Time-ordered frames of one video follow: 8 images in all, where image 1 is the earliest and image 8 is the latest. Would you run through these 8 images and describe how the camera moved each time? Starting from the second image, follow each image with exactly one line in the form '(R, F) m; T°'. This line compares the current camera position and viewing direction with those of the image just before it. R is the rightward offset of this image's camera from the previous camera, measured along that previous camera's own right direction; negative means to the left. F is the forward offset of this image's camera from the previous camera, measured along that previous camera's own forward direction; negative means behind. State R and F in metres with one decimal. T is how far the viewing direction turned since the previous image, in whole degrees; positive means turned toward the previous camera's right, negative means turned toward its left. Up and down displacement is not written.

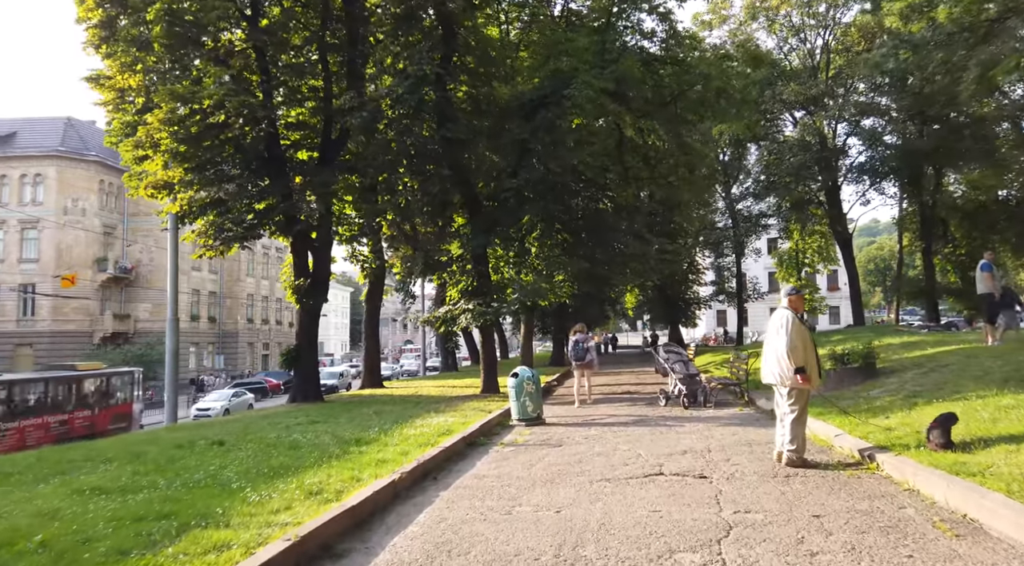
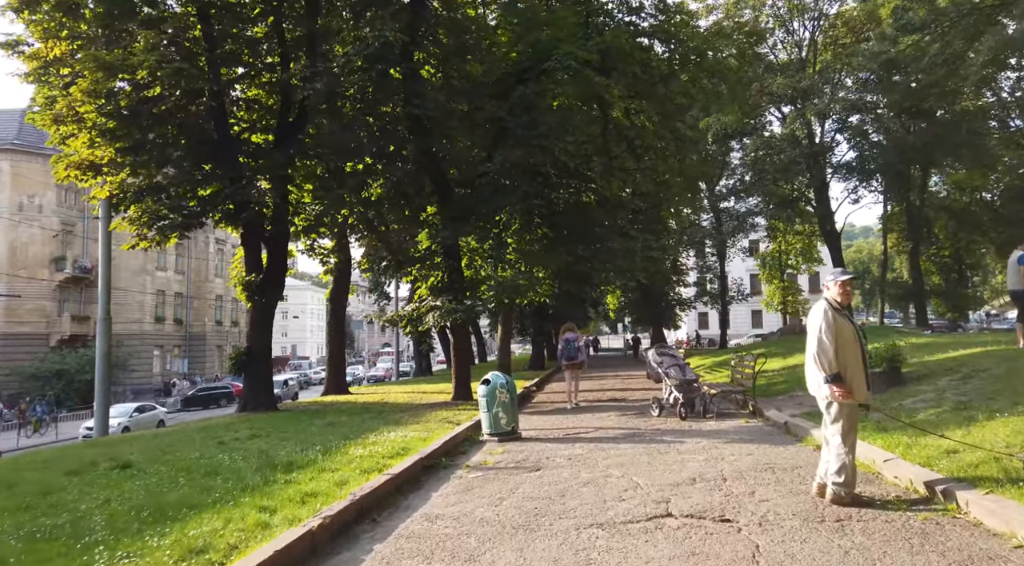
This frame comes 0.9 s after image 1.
(+0.1, +1.7) m; +1°
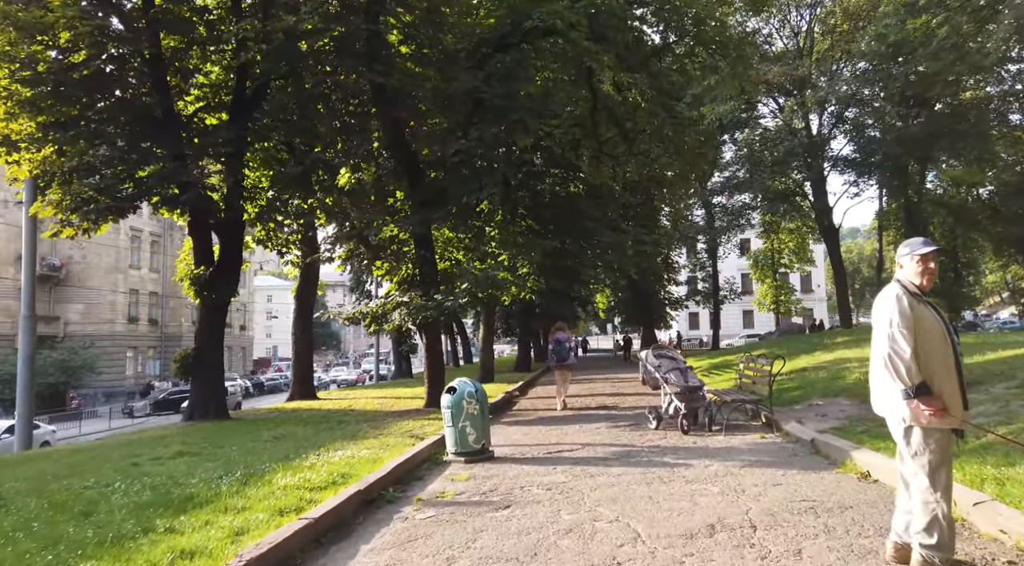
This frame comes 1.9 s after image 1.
(+0.2, +1.7) m; +1°
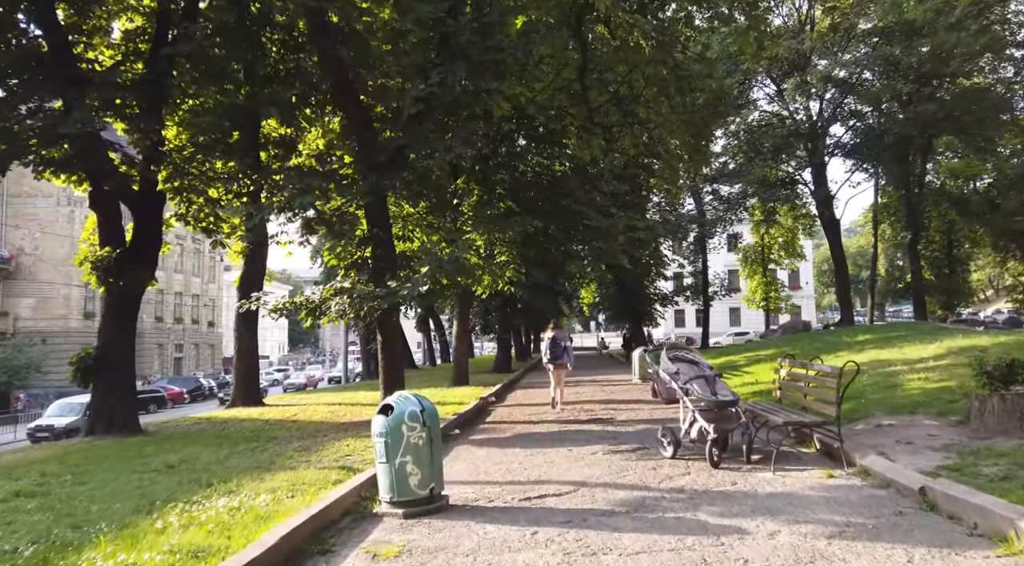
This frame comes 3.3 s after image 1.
(+0.2, +2.7) m; +1°
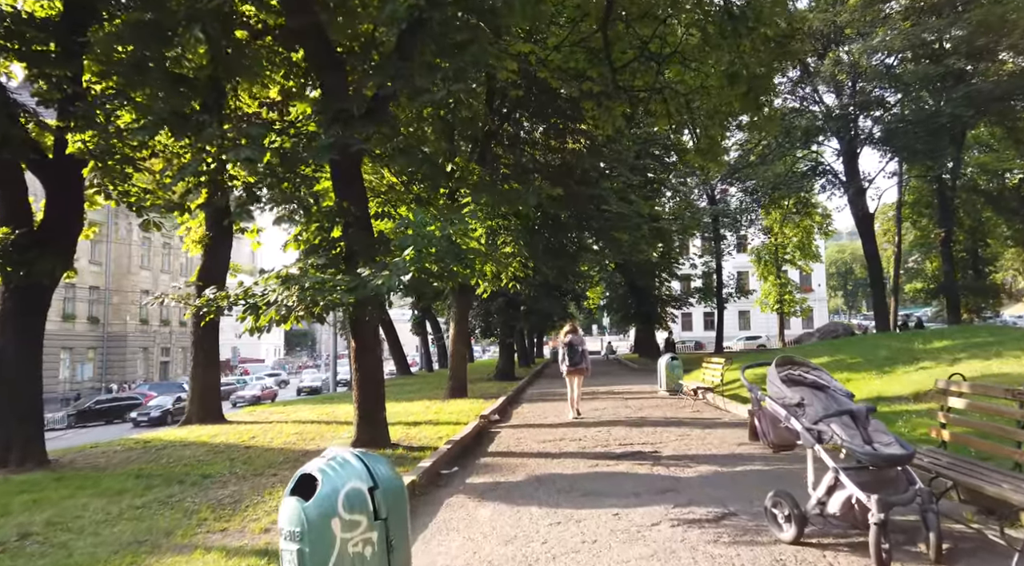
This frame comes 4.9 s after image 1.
(-0.1, +2.8) m; 0°
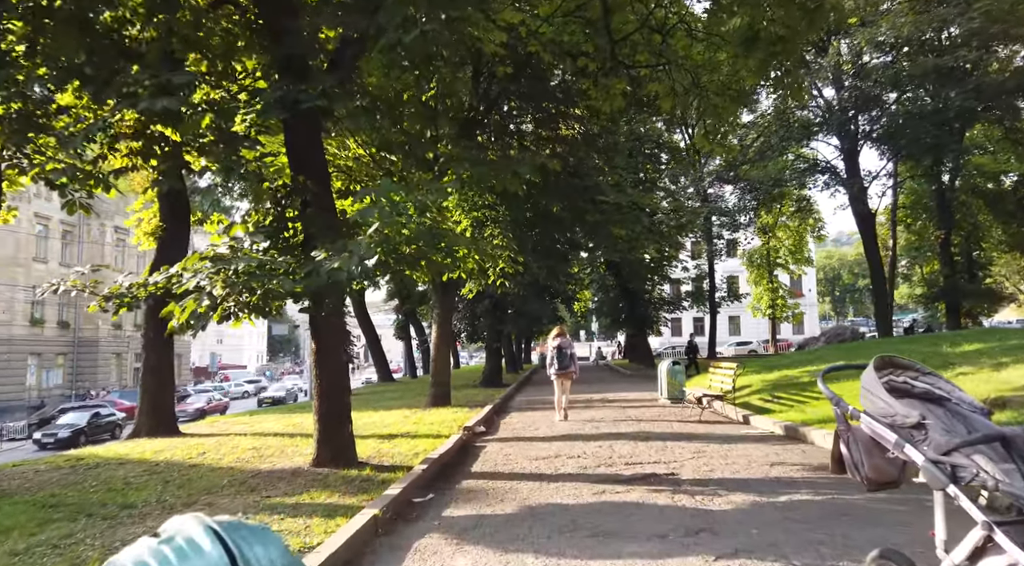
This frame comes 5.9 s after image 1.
(0.0, +1.5) m; +1°
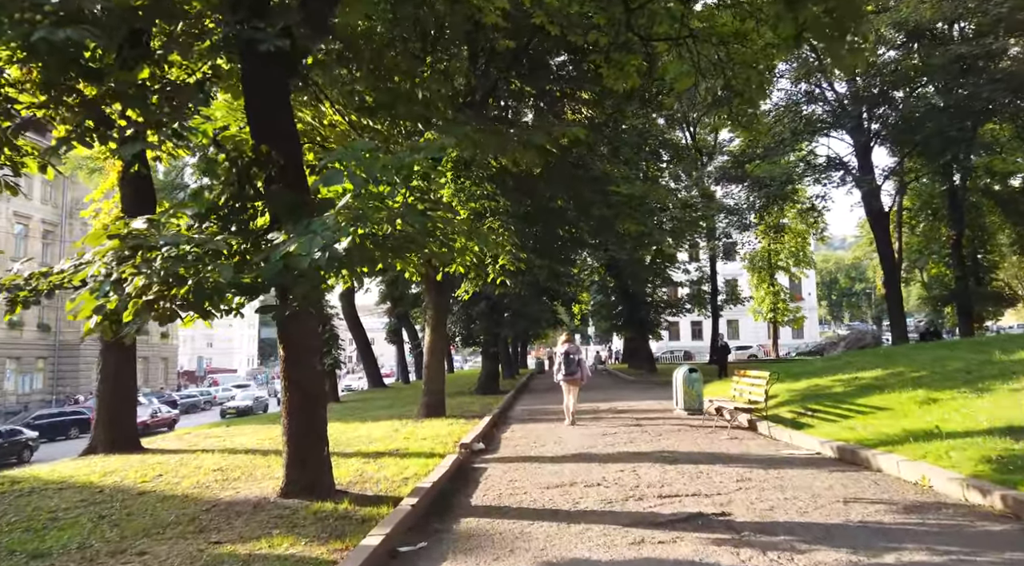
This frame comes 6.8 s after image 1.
(-0.1, +1.4) m; 0°
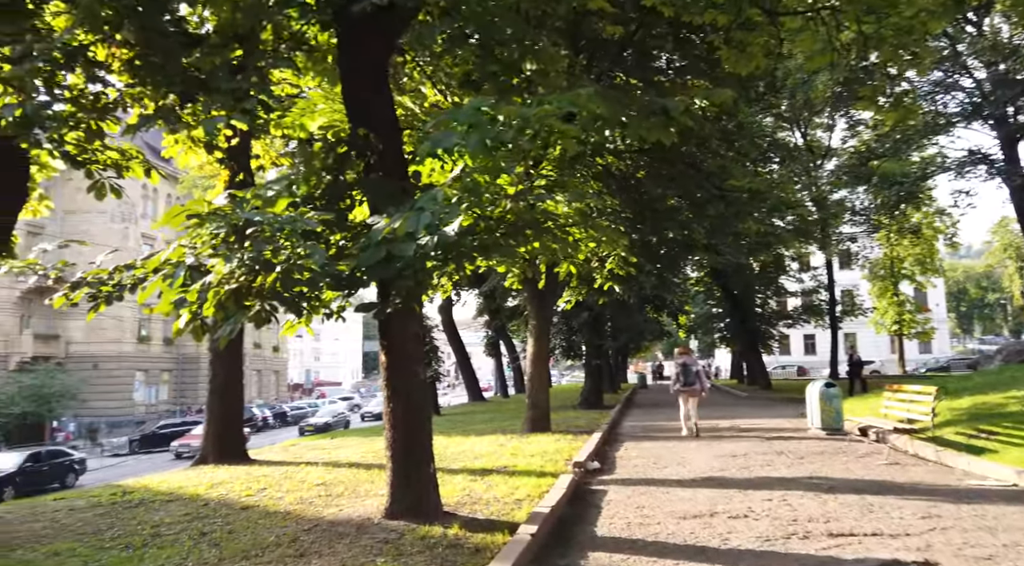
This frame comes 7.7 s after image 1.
(-0.2, +0.9) m; -7°
